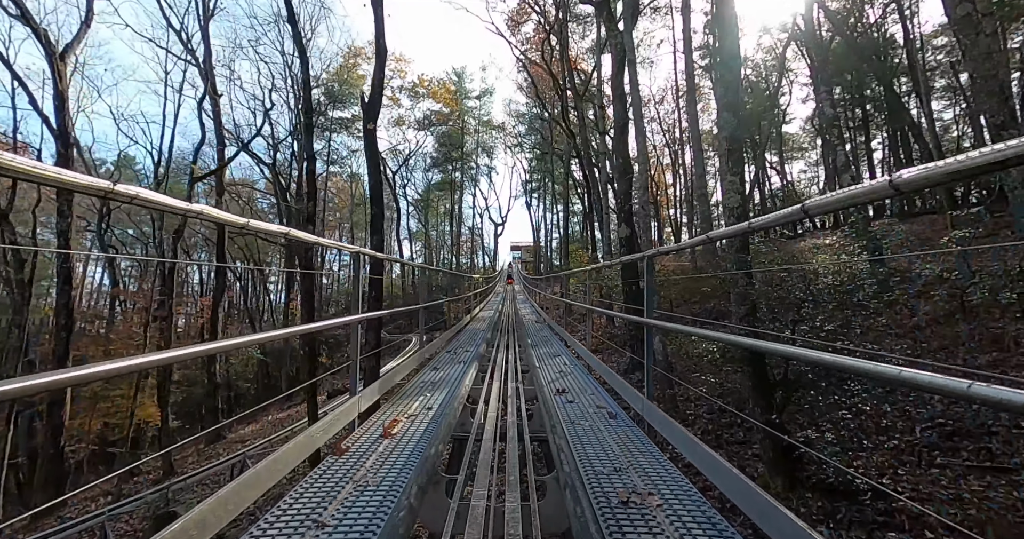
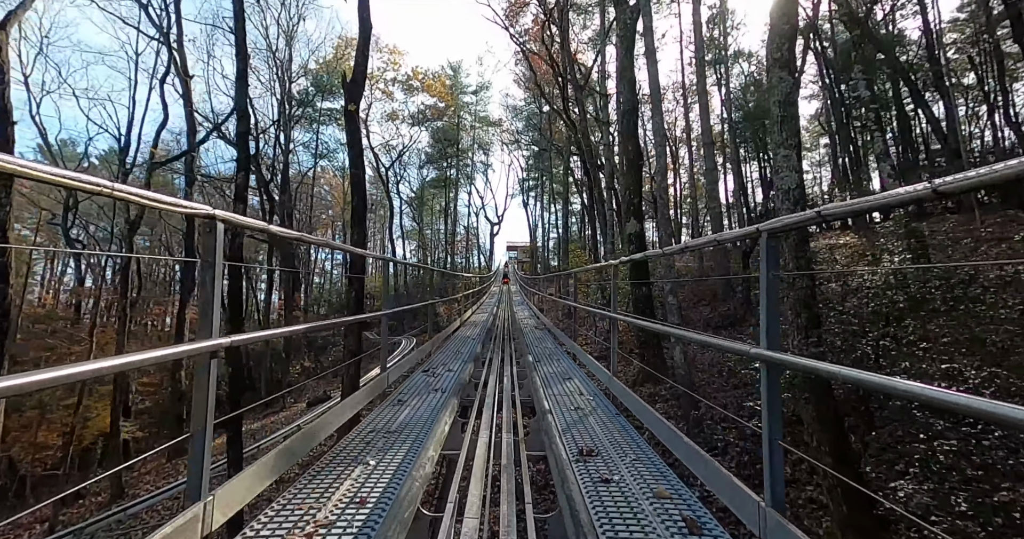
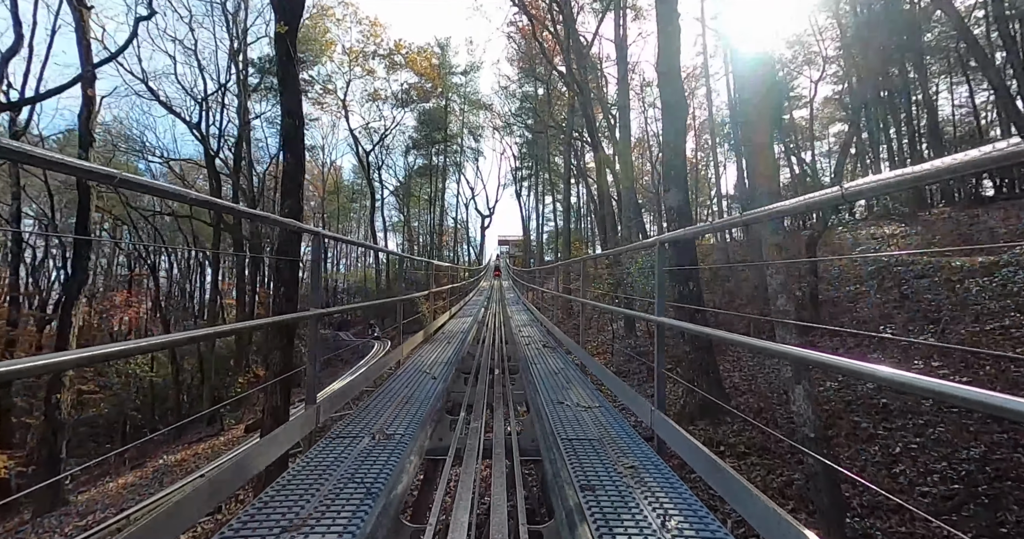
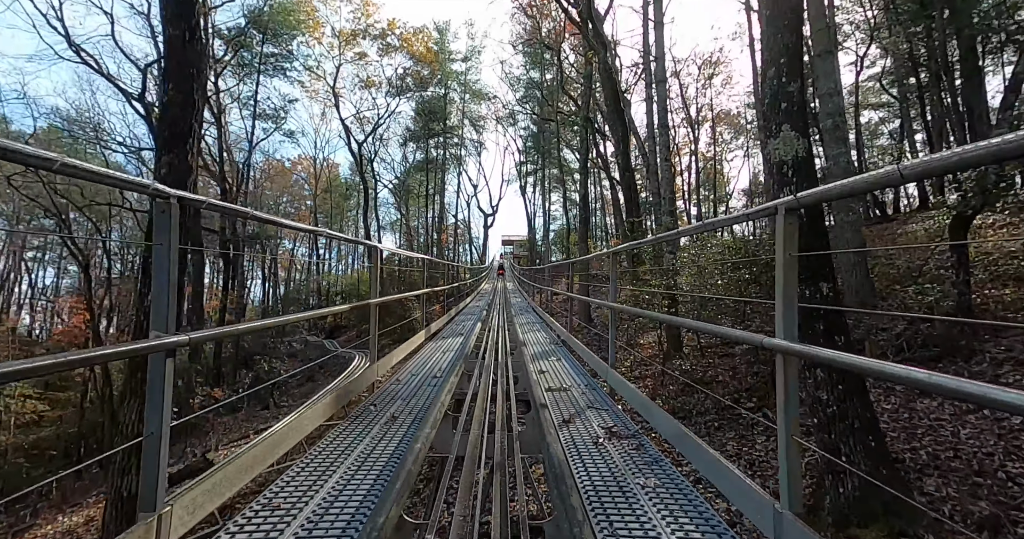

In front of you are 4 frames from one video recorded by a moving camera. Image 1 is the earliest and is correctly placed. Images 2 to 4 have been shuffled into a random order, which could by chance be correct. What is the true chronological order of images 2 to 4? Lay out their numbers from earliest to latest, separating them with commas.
2, 3, 4
